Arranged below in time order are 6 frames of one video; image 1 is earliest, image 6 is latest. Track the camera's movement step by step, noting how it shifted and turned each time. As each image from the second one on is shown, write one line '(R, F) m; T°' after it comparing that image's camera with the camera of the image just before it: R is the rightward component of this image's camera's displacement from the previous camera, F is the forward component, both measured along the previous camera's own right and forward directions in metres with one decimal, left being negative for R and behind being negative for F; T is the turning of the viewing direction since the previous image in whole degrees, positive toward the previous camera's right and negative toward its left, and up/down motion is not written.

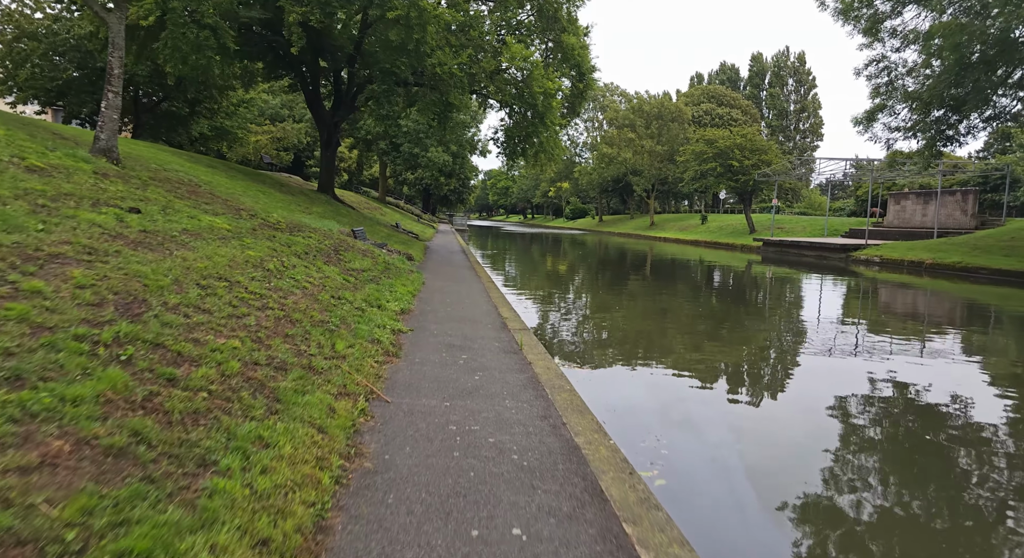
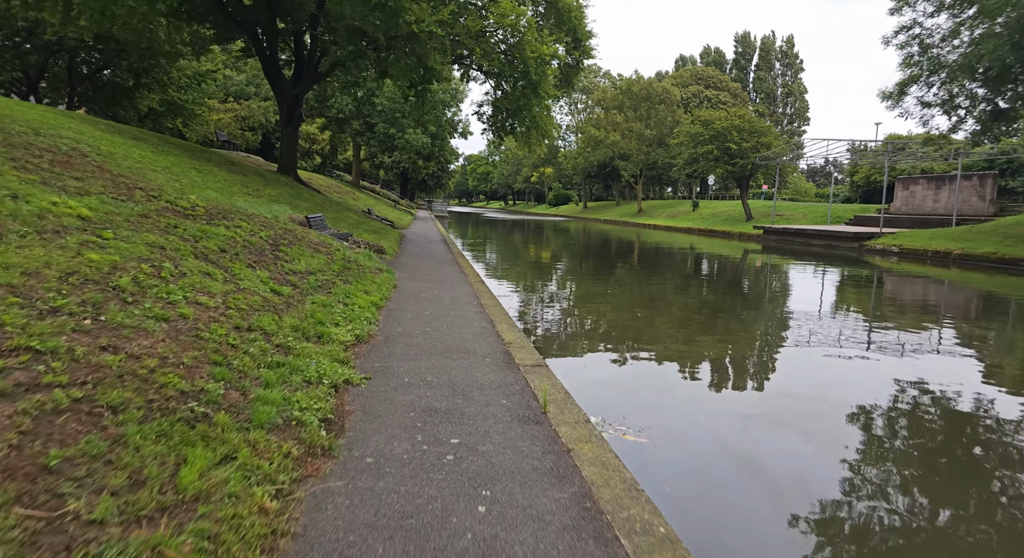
(-0.2, +2.1) m; +2°
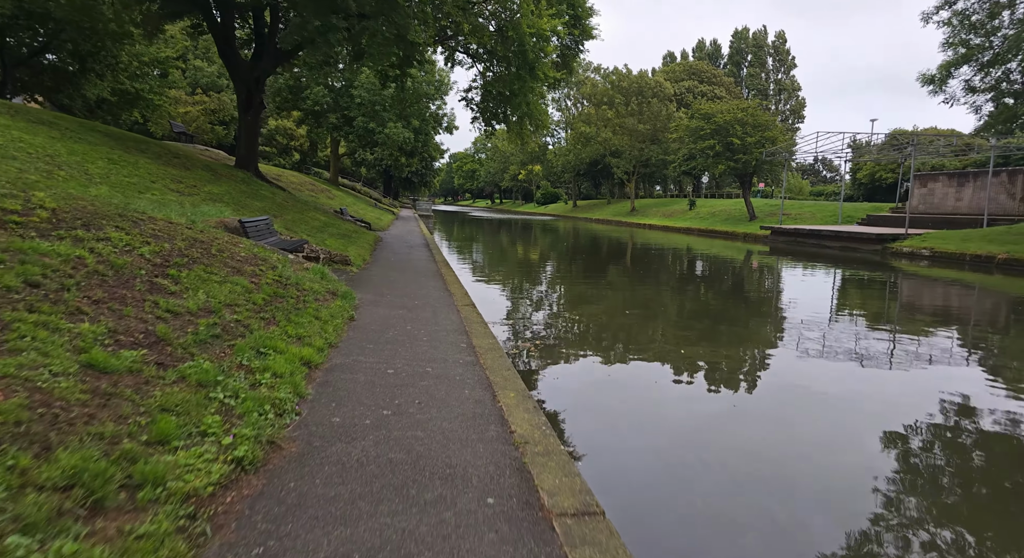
(-0.2, +2.1) m; +1°
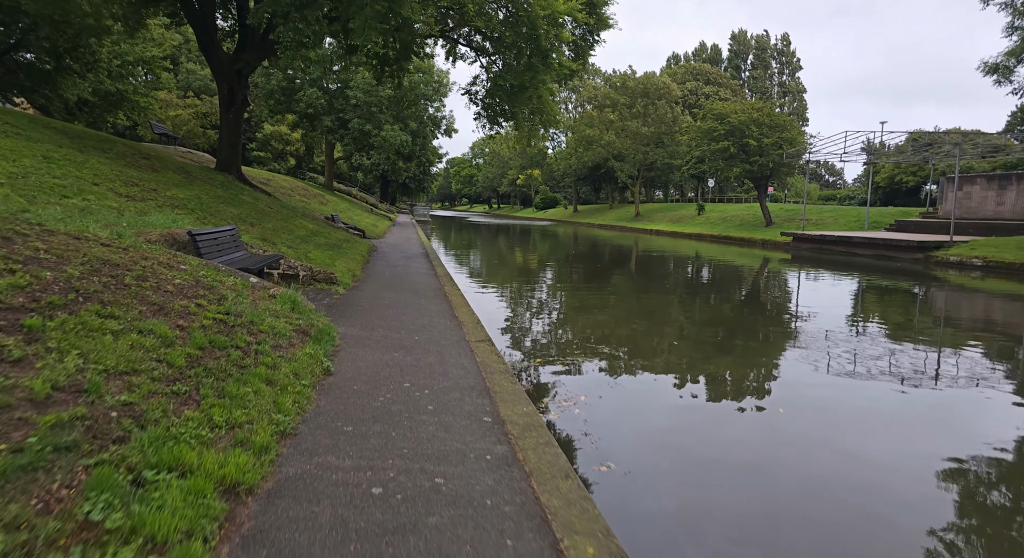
(-0.3, +1.6) m; 0°
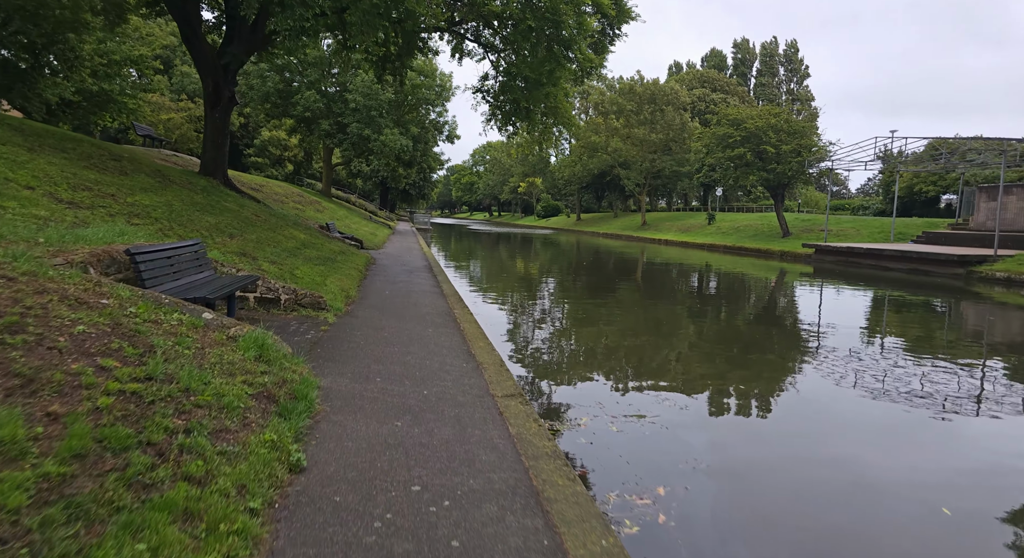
(-0.3, +1.3) m; 0°
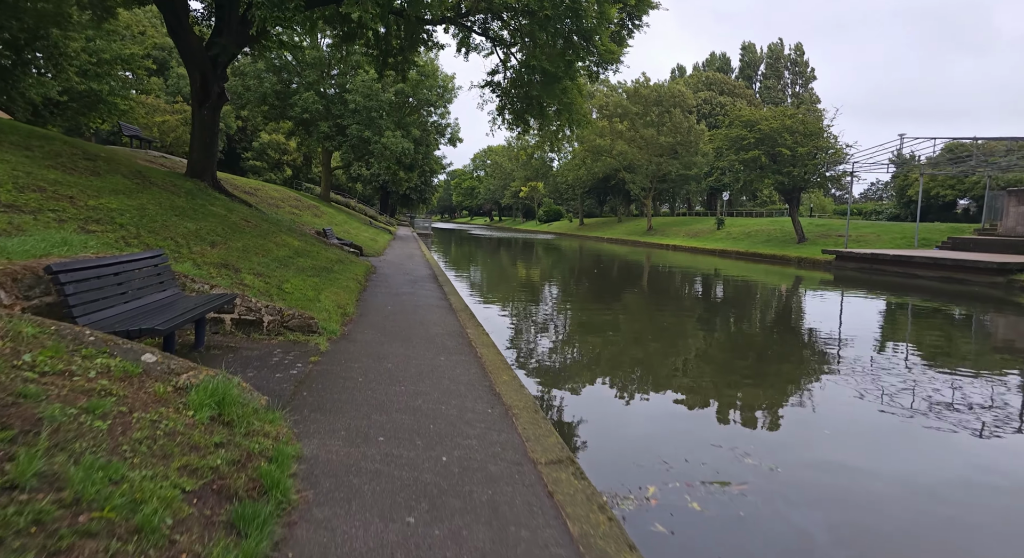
(-0.3, +1.0) m; 0°
